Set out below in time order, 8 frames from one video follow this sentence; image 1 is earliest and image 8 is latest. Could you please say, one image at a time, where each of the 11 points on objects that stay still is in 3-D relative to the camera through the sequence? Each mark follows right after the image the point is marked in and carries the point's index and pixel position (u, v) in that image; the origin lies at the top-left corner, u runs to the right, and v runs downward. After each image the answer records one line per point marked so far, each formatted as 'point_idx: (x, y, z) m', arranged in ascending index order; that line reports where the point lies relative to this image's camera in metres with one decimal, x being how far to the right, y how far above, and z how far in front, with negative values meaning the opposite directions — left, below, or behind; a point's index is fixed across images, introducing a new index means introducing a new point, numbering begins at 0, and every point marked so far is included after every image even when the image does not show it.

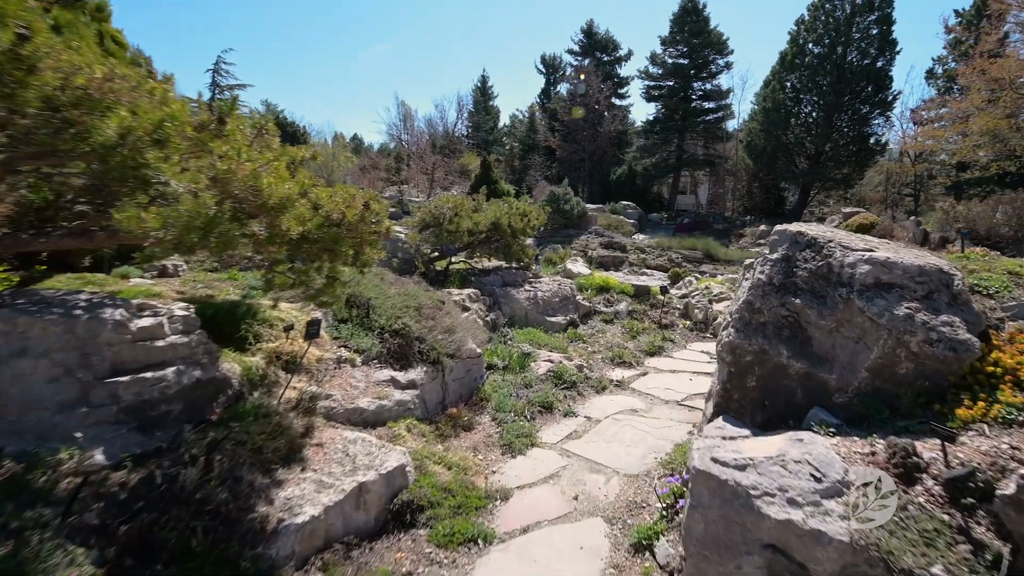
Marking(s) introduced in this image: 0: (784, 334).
0: (+1.6, -0.3, +3.0) m
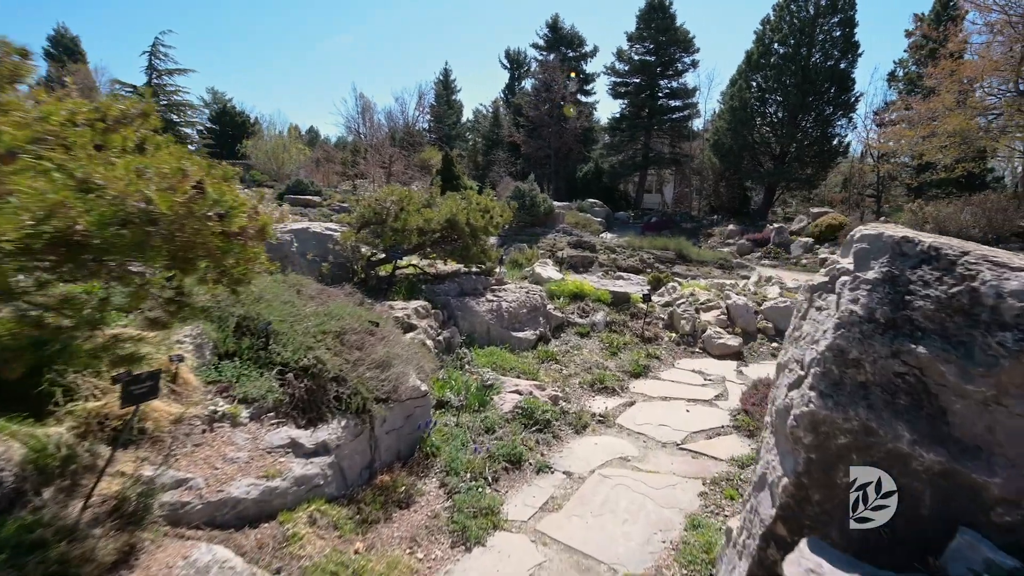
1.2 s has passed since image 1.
0: (+1.5, -0.4, +1.9) m
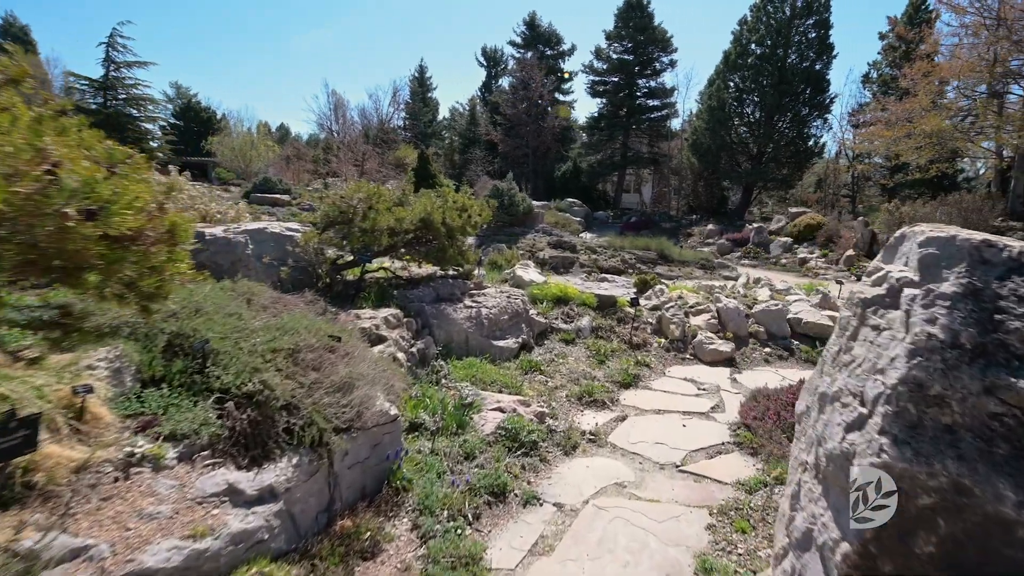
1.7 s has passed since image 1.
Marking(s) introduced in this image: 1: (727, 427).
0: (+1.4, -0.5, +1.5) m
1: (+2.0, -1.3, +4.6) m
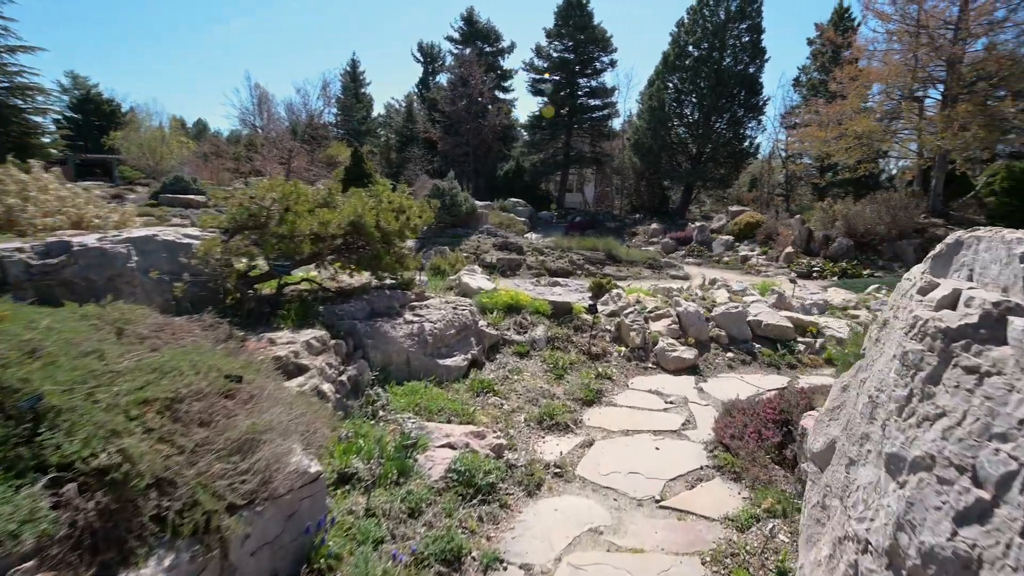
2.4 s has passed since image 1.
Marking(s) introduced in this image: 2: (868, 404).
0: (+1.4, -0.6, +1.0) m
1: (+1.6, -1.3, +4.2) m
2: (+1.3, -0.4, +1.8) m
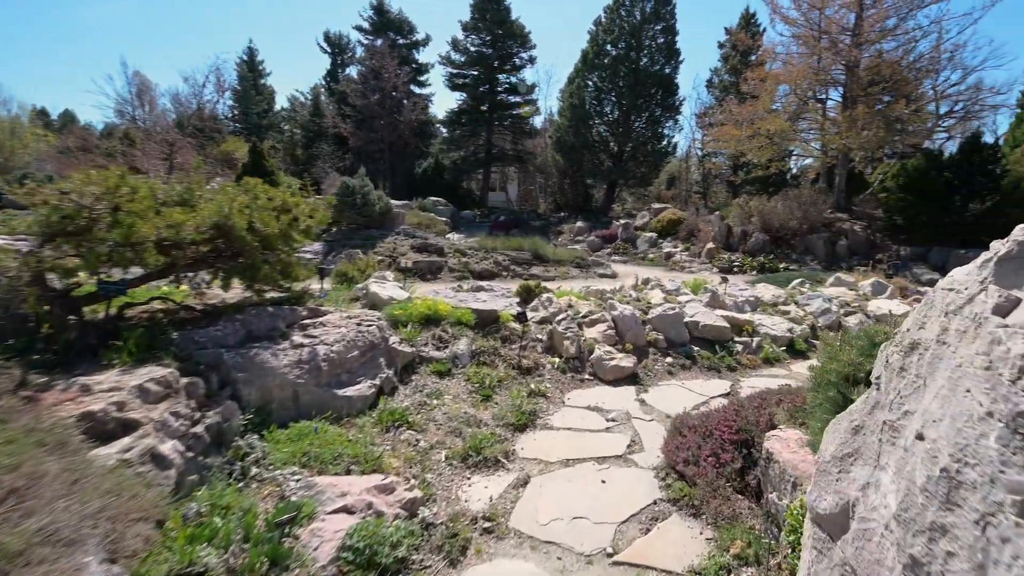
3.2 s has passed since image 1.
0: (+1.2, -0.6, +0.4) m
1: (+1.0, -1.4, +3.6) m
2: (+1.1, -0.5, +1.2) m
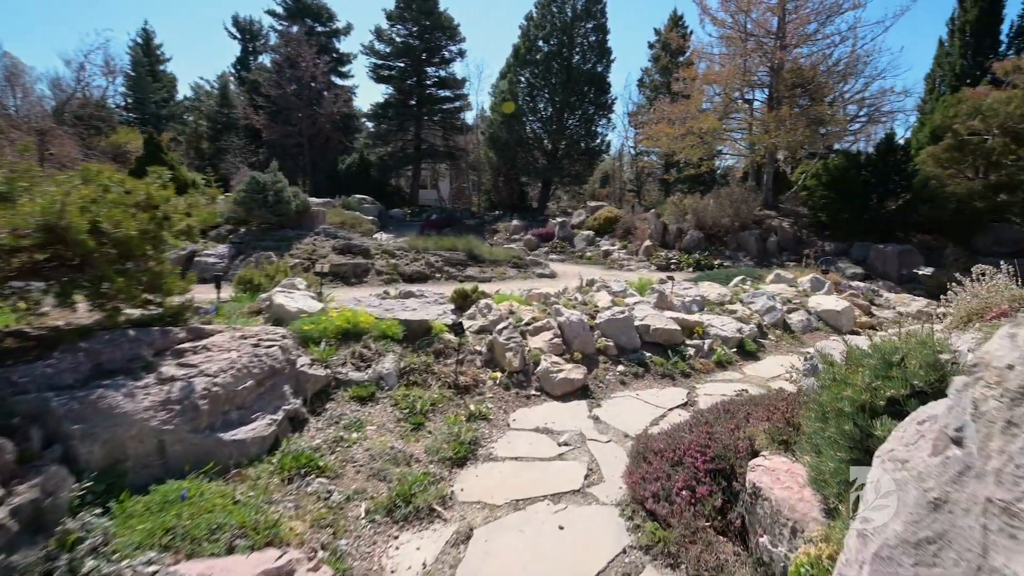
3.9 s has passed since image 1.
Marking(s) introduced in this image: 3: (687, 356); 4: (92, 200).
0: (+1.3, -0.6, -0.1) m
1: (+0.7, -1.4, +3.1) m
2: (+1.0, -0.5, +0.7) m
3: (+1.9, -0.7, +5.3) m
4: (-2.7, +0.6, +3.2) m
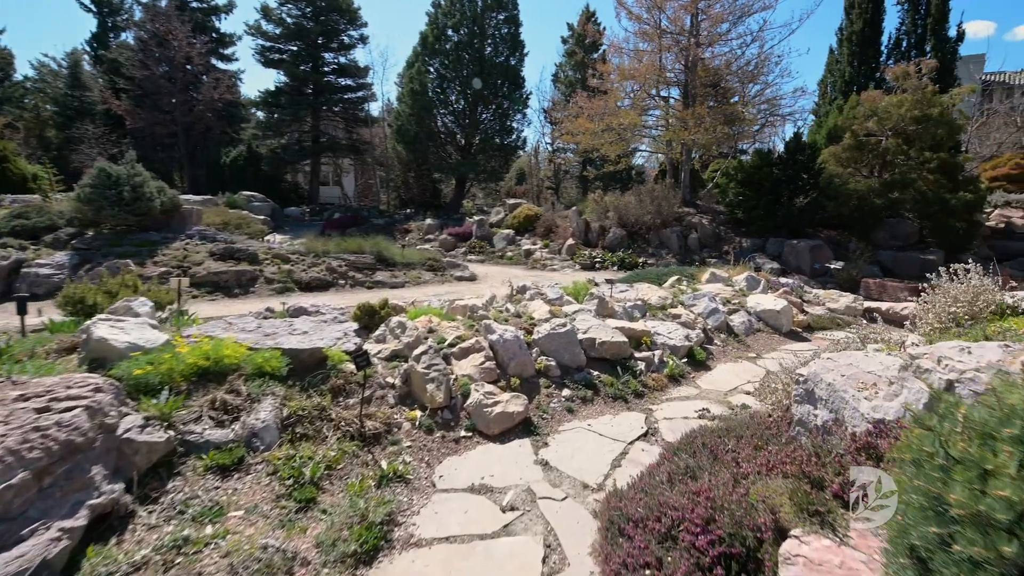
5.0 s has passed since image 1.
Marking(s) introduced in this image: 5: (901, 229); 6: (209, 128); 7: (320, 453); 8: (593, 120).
0: (+1.5, -0.7, -0.8) m
1: (+0.4, -1.5, +2.2) m
2: (+1.0, -0.6, 0.0) m
3: (+1.2, -0.8, +4.6) m
4: (-3.0, +0.4, +1.8) m
5: (+8.5, +1.3, +10.9) m
6: (-11.8, +6.3, +19.6) m
7: (-1.2, -1.1, +3.2) m
8: (+2.3, +4.7, +13.9) m
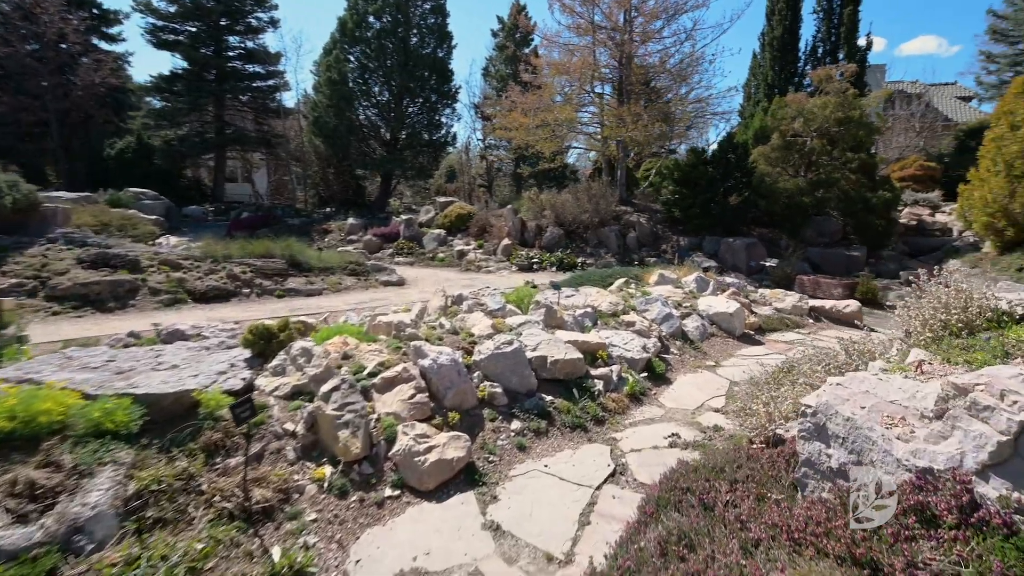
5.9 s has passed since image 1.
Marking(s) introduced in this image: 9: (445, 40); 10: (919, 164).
0: (+1.7, -0.7, -1.3) m
1: (+0.2, -1.6, +1.5) m
2: (+1.2, -0.6, -0.6) m
3: (+0.7, -0.9, +4.0) m
4: (-3.1, +0.2, +0.6) m
5: (+7.1, +1.4, +11.2) m
6: (-14.4, +5.9, +17.1) m
7: (-1.5, -1.2, +2.3) m
8: (+0.4, +4.7, +13.3) m
9: (-2.8, +9.9, +20.0) m
10: (+12.0, +3.7, +14.7) m
